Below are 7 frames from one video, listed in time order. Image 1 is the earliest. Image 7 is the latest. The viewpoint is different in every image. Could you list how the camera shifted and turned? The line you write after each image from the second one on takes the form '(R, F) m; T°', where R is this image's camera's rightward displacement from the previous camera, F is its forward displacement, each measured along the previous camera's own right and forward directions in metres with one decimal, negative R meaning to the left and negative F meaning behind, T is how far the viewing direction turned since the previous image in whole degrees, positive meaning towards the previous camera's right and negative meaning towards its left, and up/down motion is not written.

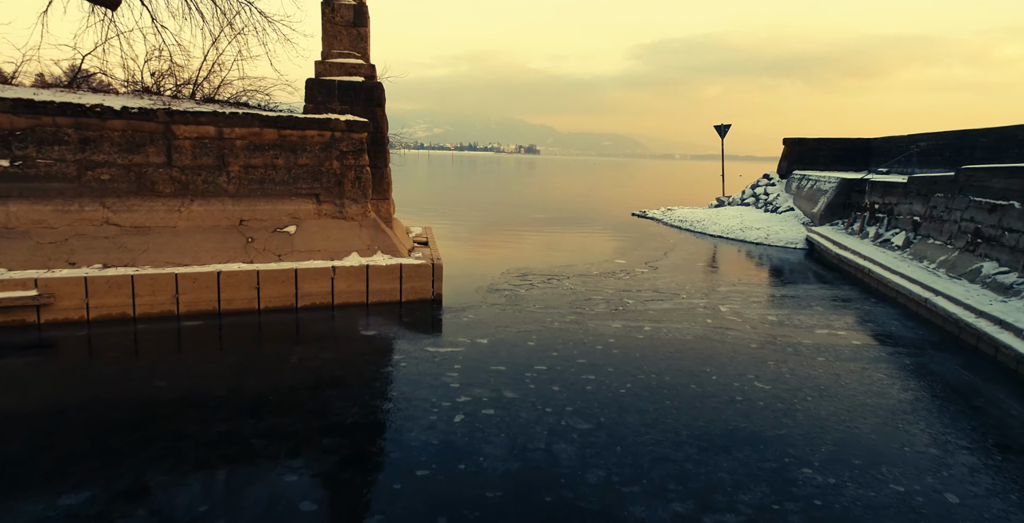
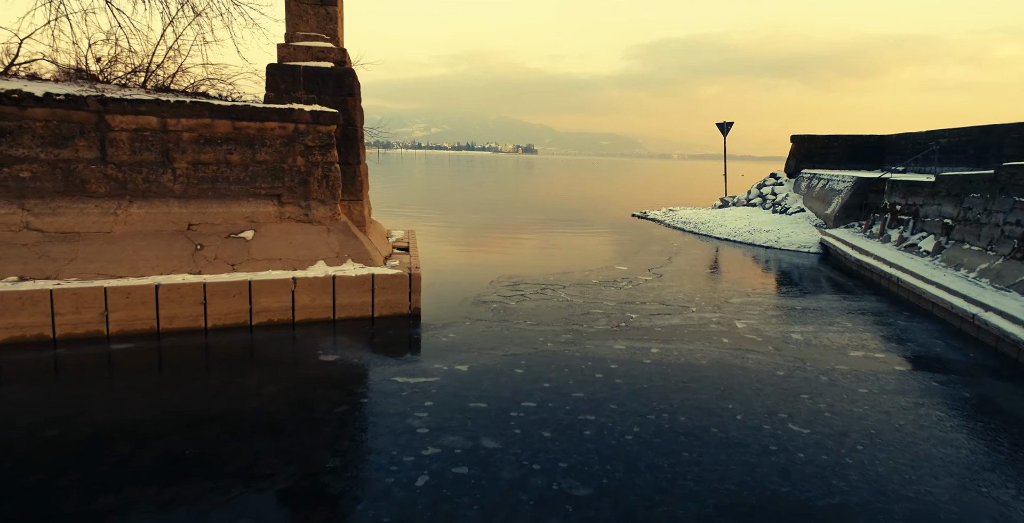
(+0.1, +1.4) m; 0°
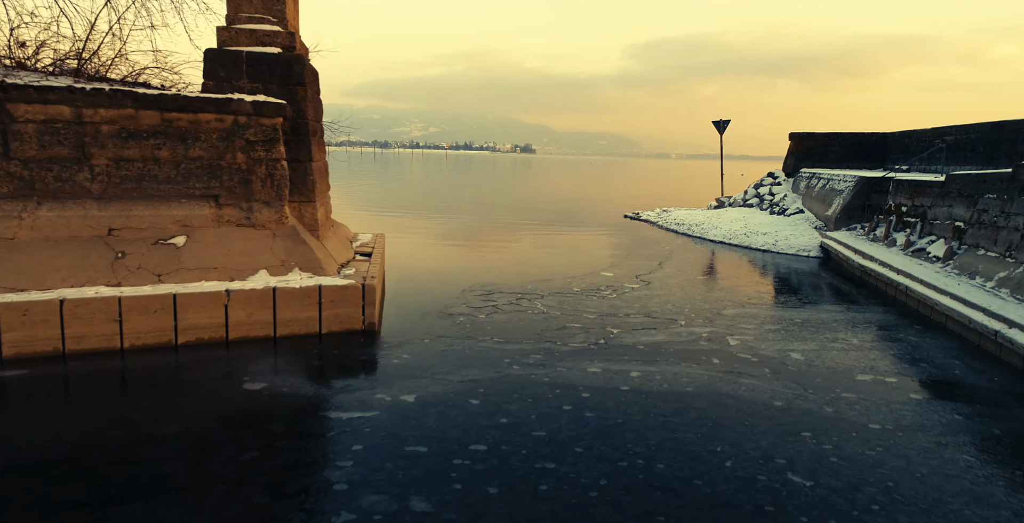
(+0.4, +1.1) m; 0°
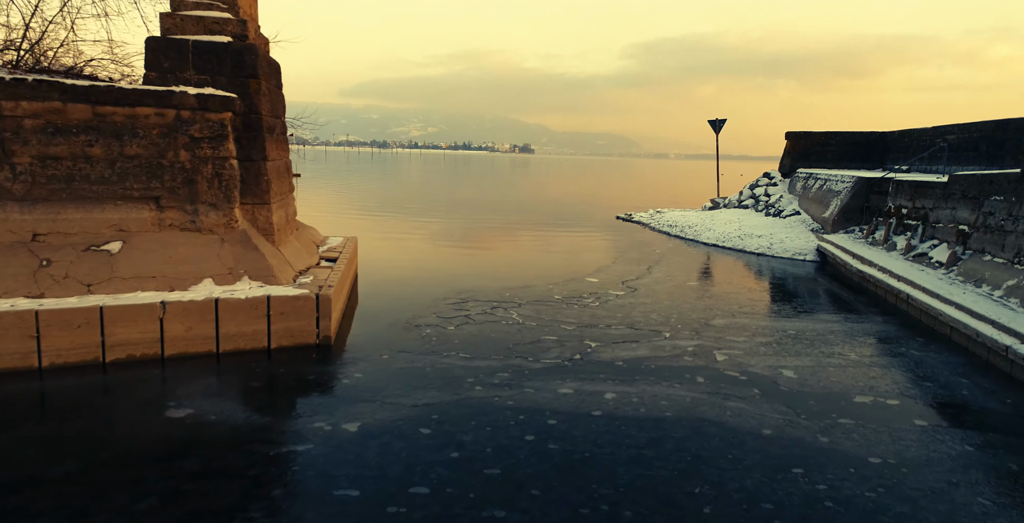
(+0.4, +0.7) m; 0°
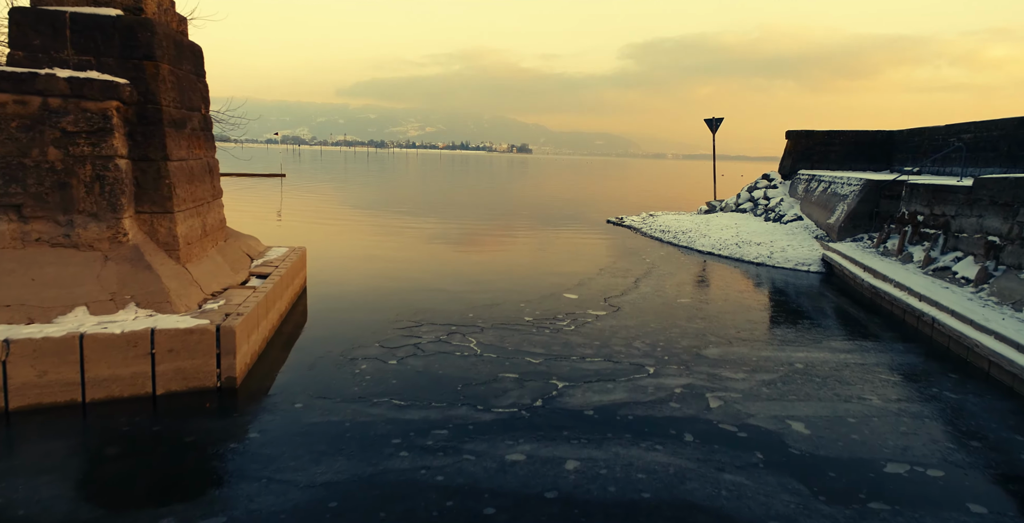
(+0.5, +1.6) m; 0°
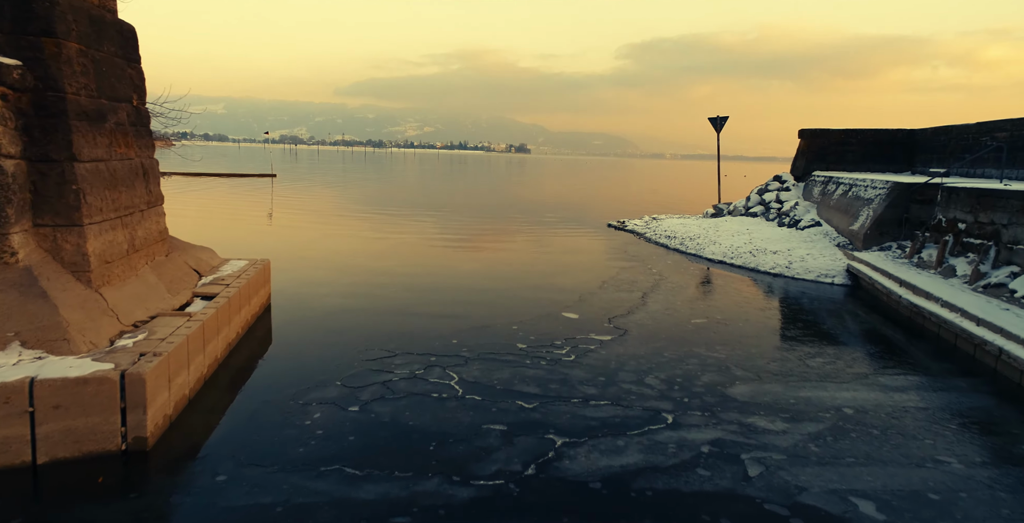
(+0.1, +1.5) m; 0°
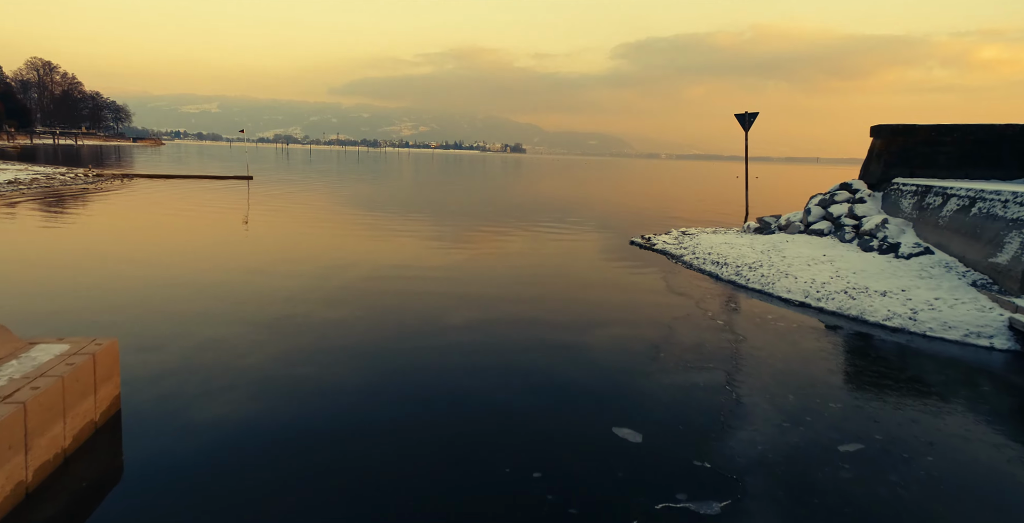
(-0.2, +4.5) m; 0°
